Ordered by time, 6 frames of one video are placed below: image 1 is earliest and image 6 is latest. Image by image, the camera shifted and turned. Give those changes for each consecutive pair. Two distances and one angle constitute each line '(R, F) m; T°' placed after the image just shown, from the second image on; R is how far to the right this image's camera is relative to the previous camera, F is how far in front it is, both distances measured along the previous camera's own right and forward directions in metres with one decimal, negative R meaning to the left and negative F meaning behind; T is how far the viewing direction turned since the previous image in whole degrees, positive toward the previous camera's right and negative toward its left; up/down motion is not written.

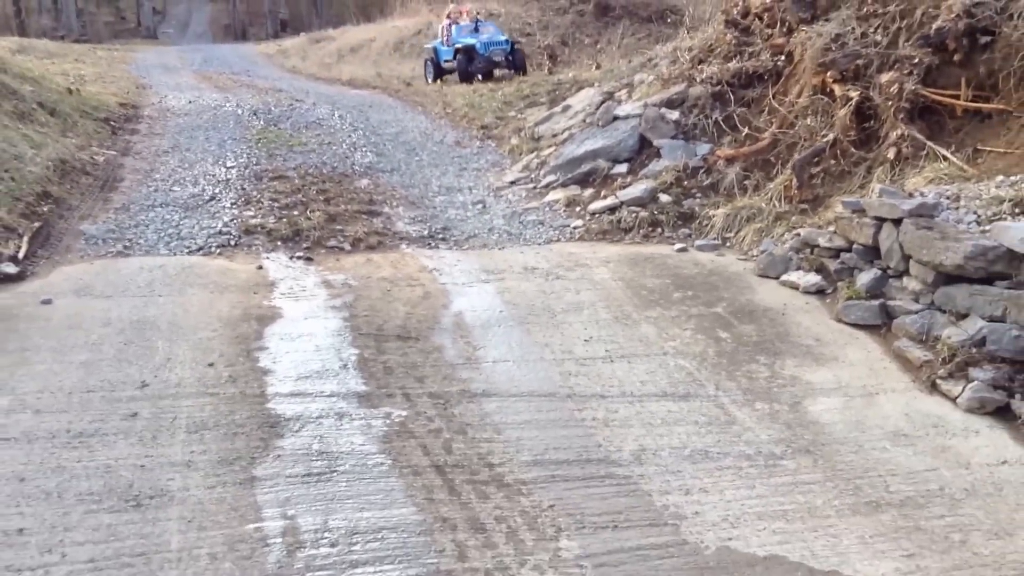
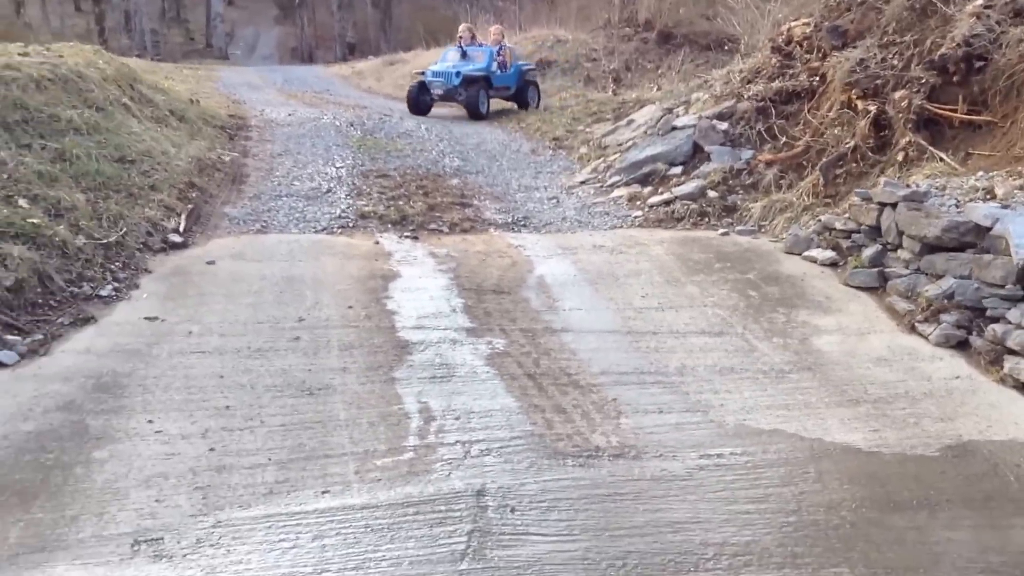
(-0.1, -1.2) m; -3°
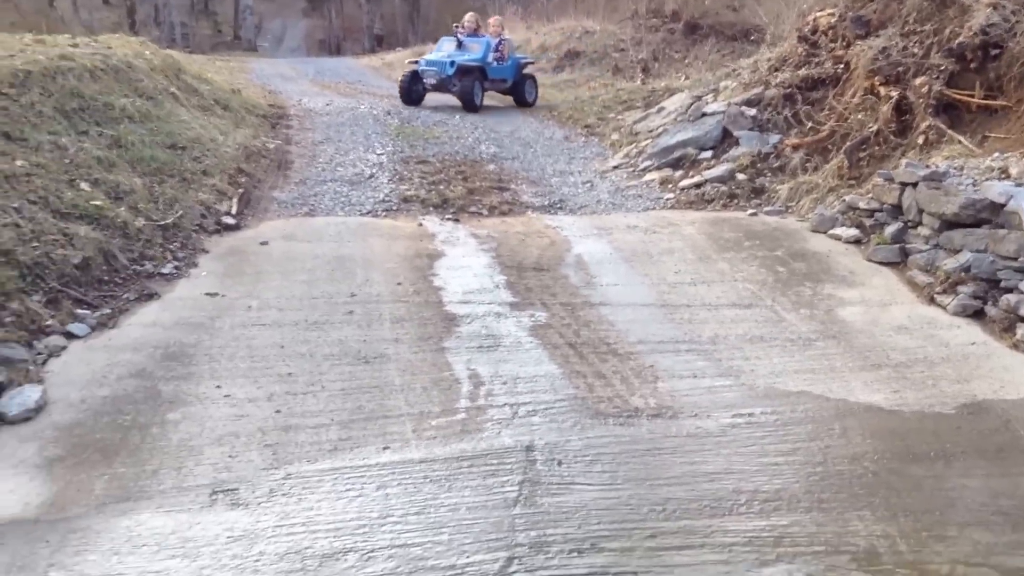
(-0.1, -0.3) m; -1°
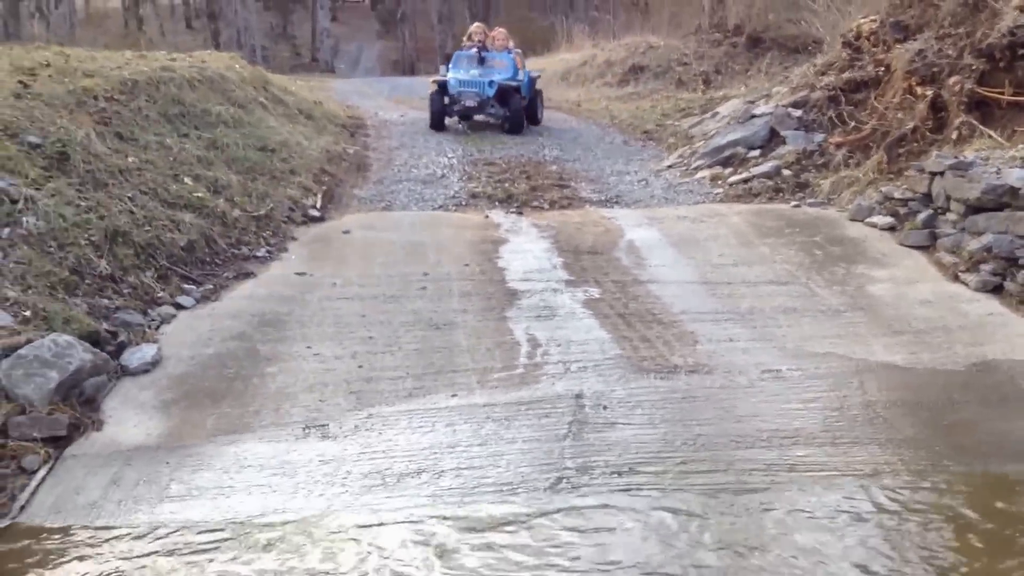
(+0.1, -0.6) m; -3°
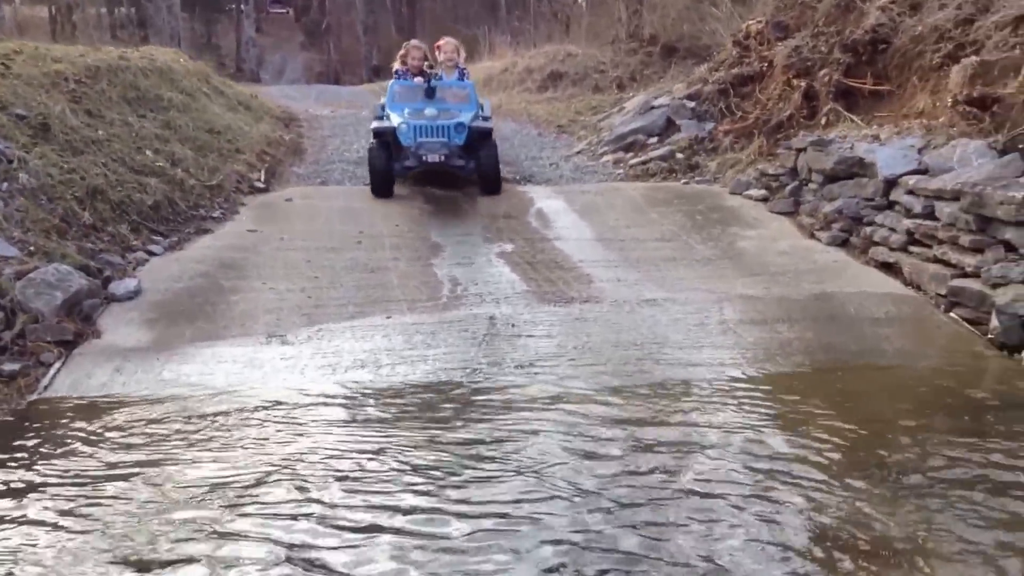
(0.0, -0.9) m; +4°
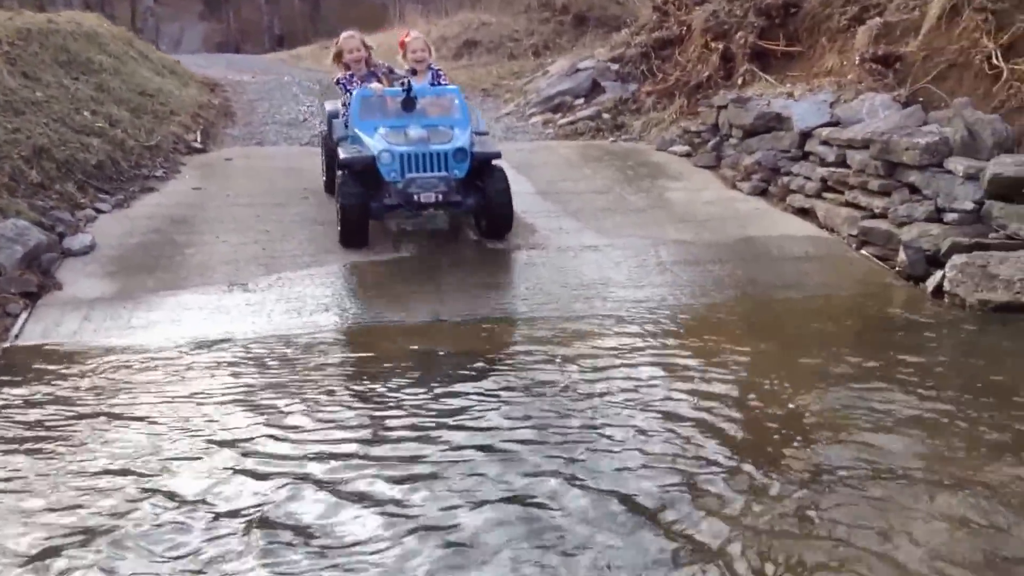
(-0.2, -0.3) m; +4°
